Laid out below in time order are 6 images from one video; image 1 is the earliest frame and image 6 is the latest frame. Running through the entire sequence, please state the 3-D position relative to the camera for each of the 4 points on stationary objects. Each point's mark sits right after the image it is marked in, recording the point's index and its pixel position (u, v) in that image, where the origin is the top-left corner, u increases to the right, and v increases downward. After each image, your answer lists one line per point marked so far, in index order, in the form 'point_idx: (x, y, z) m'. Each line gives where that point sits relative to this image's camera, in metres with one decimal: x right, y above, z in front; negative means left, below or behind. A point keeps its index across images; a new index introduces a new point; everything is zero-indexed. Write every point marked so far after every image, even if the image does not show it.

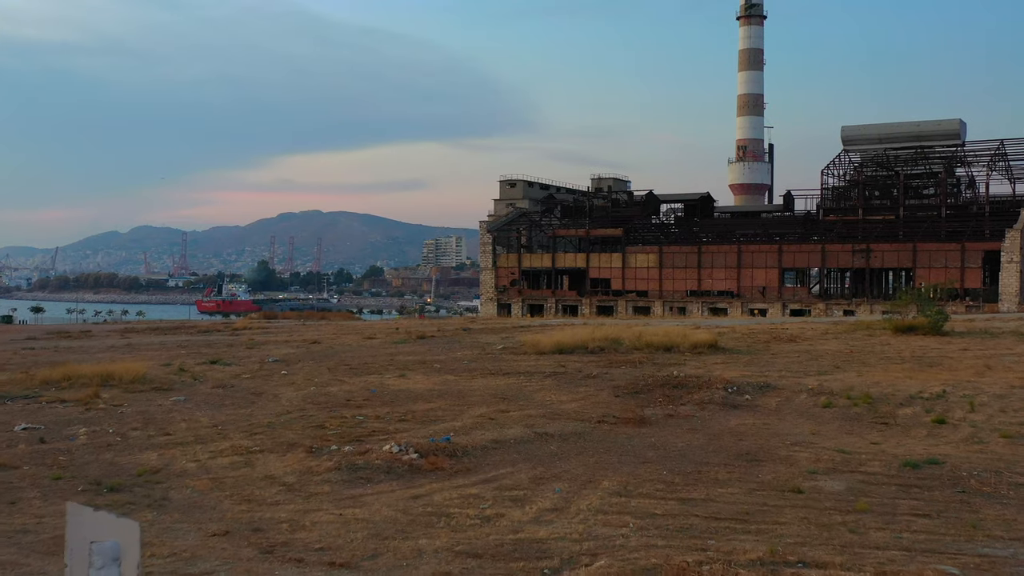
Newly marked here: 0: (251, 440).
0: (-3.2, -1.9, +13.9) m
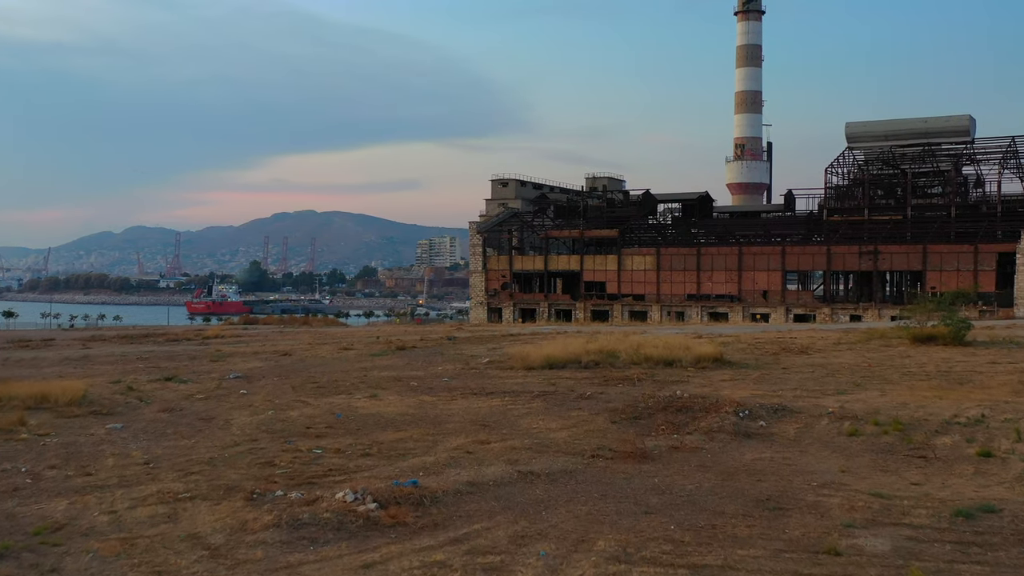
0: (-3.4, -2.0, +11.9) m
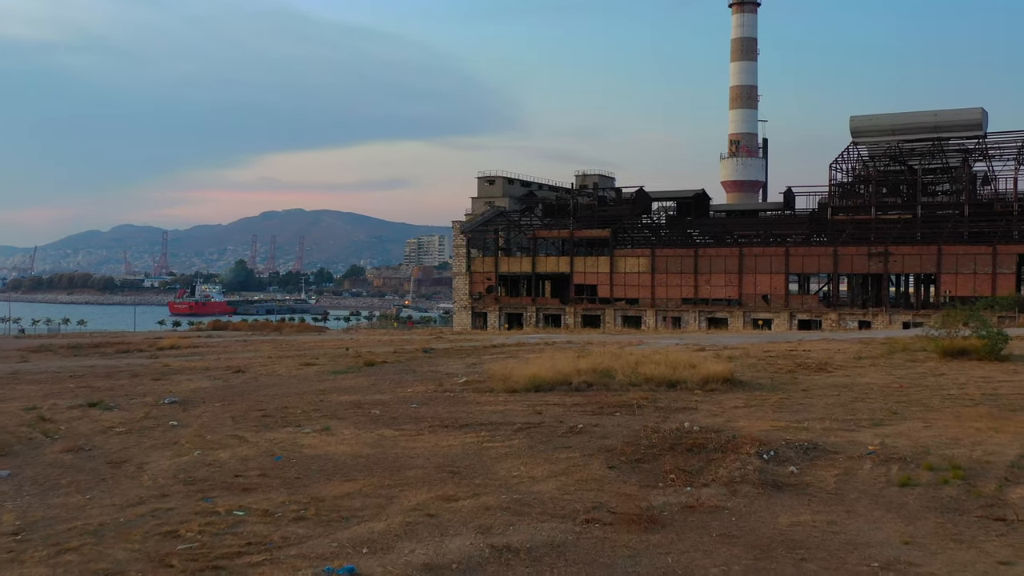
0: (-3.6, -2.2, +9.0) m
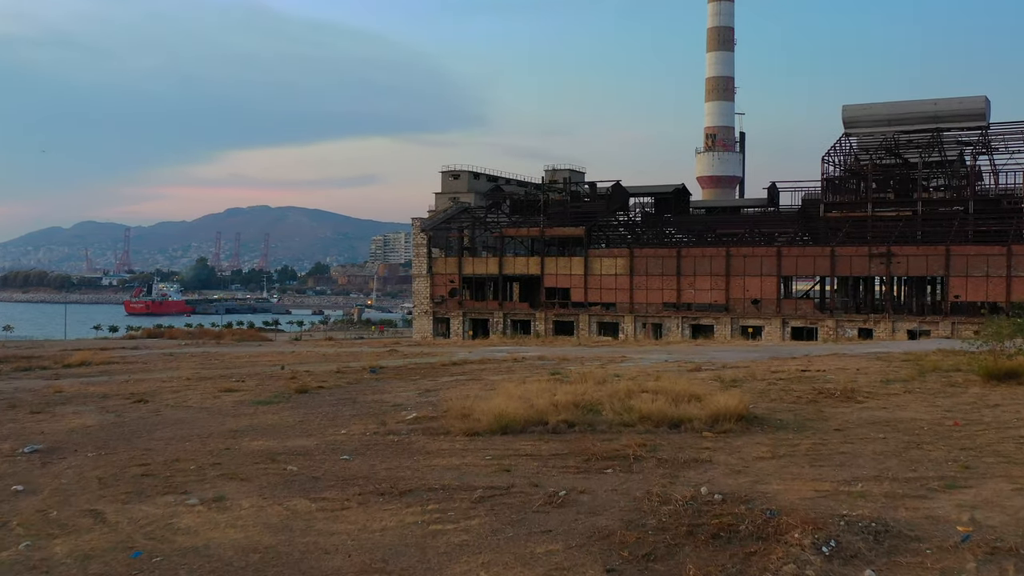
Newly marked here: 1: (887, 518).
0: (-3.9, -2.4, +5.0) m
1: (+3.4, -2.1, +10.6) m
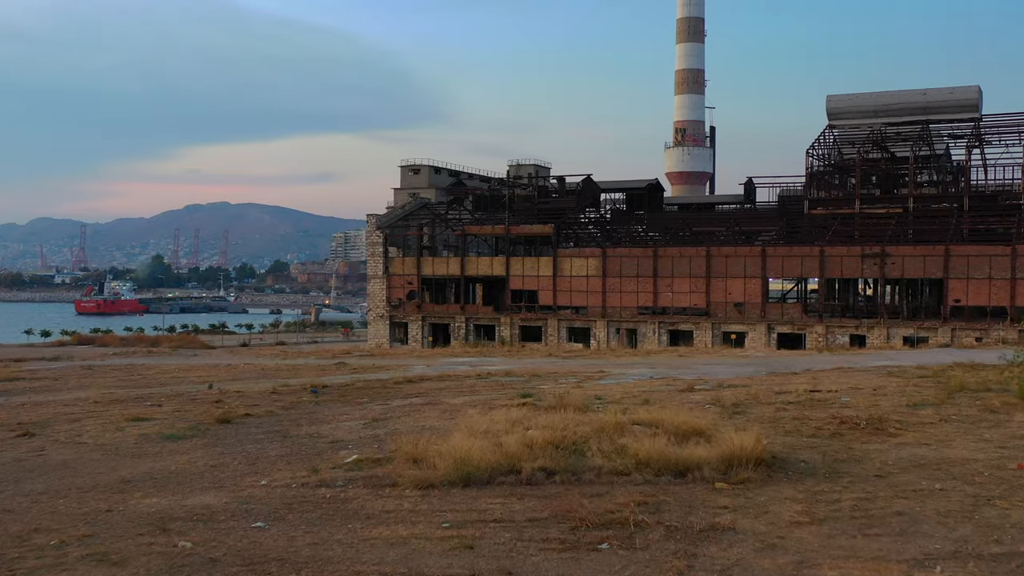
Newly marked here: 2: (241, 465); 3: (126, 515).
0: (-3.9, -2.6, +1.9) m
1: (+3.2, -2.2, +7.7) m
2: (-3.1, -2.0, +12.9) m
3: (-3.6, -2.1, +10.7) m
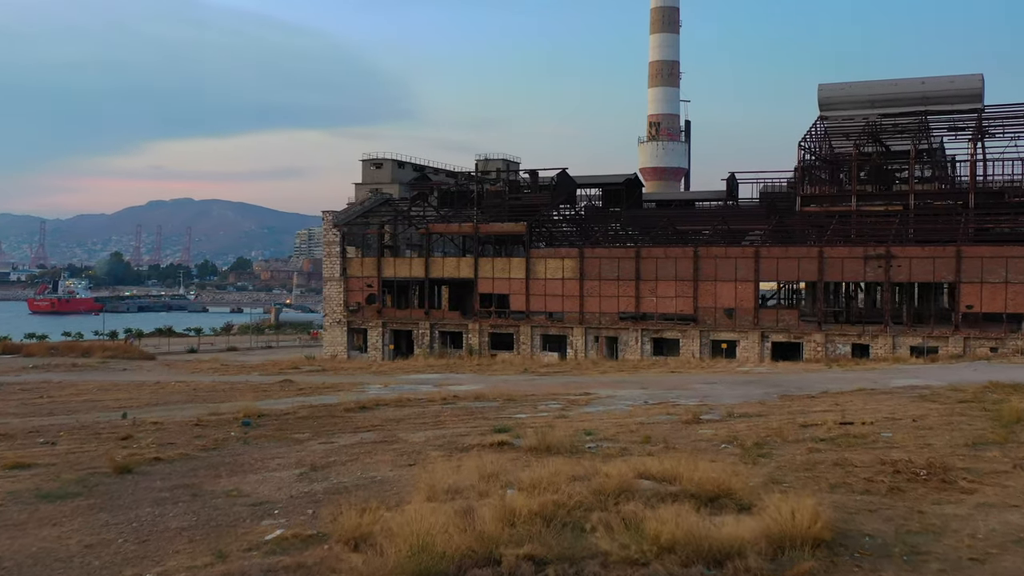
0: (-3.8, -2.8, -1.3) m
1: (+3.1, -2.4, +4.7) m
2: (-3.3, -2.1, +9.7) m
3: (-3.8, -2.3, +7.5) m
